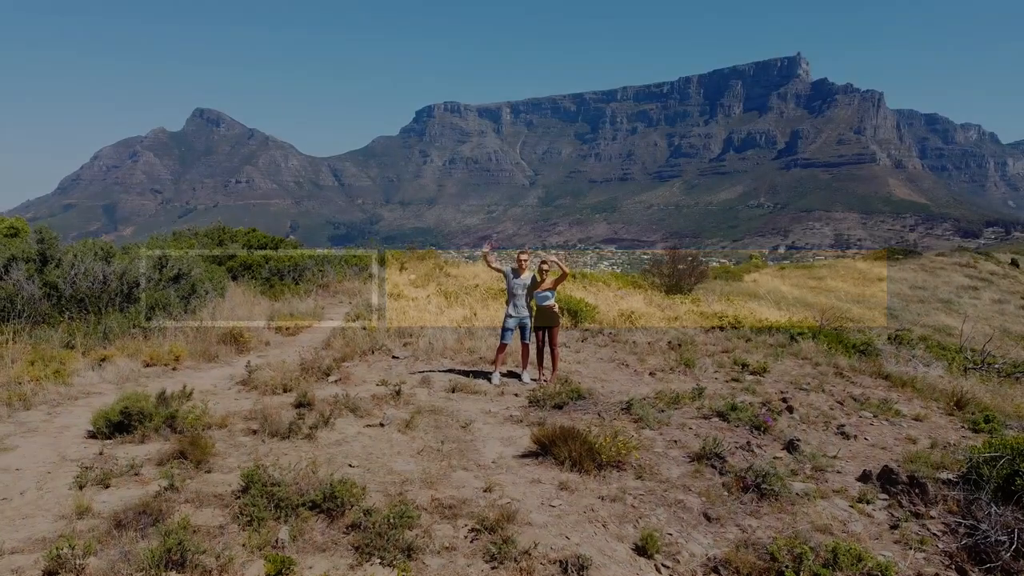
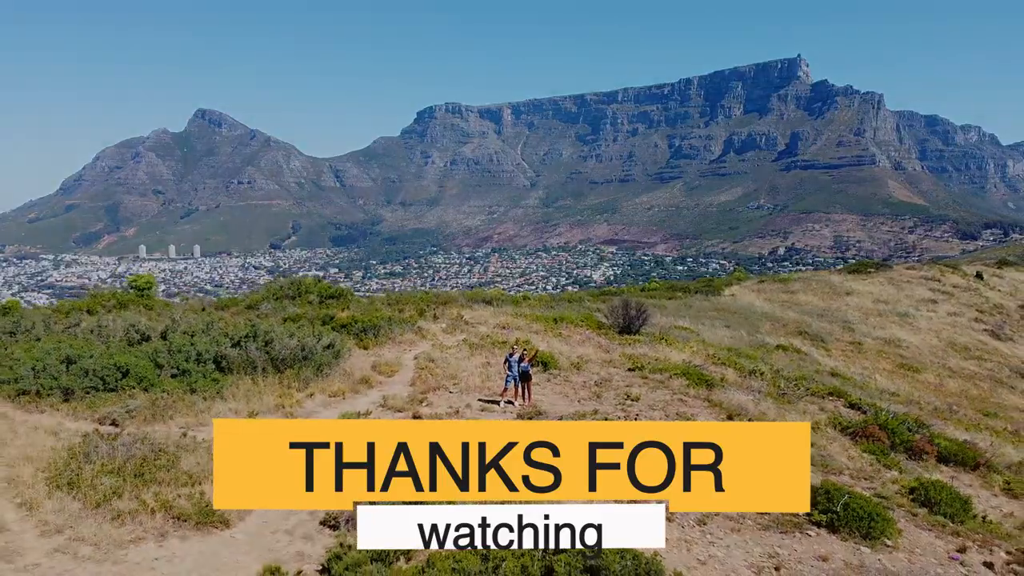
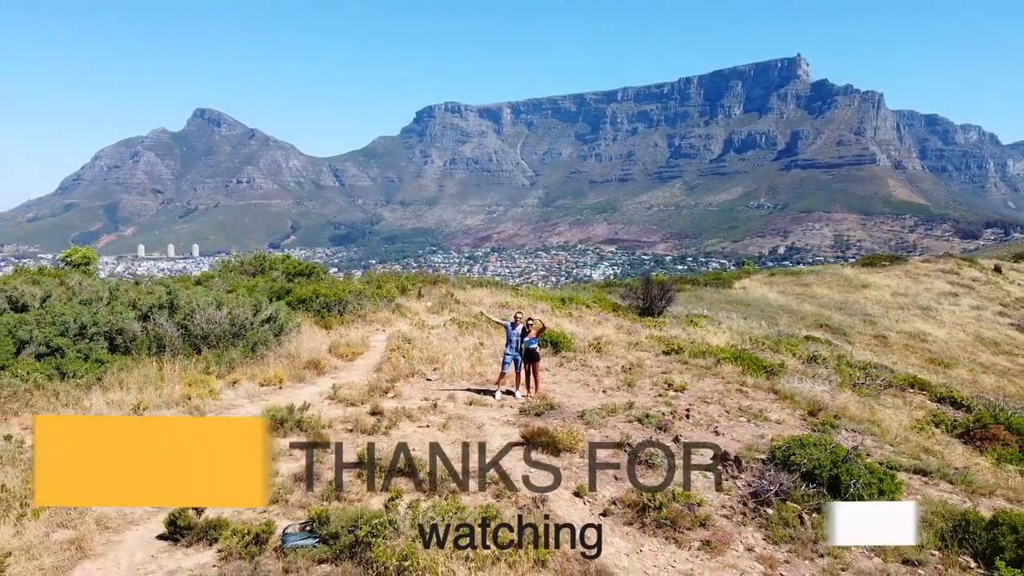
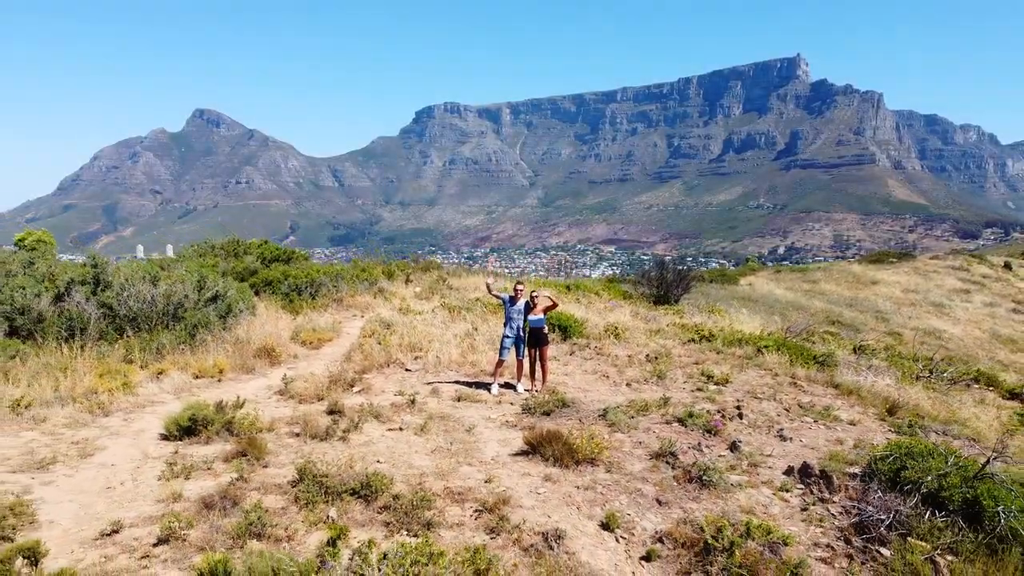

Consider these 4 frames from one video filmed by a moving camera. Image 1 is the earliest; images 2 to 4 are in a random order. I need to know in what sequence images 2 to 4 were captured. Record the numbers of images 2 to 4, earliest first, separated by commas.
4, 3, 2
